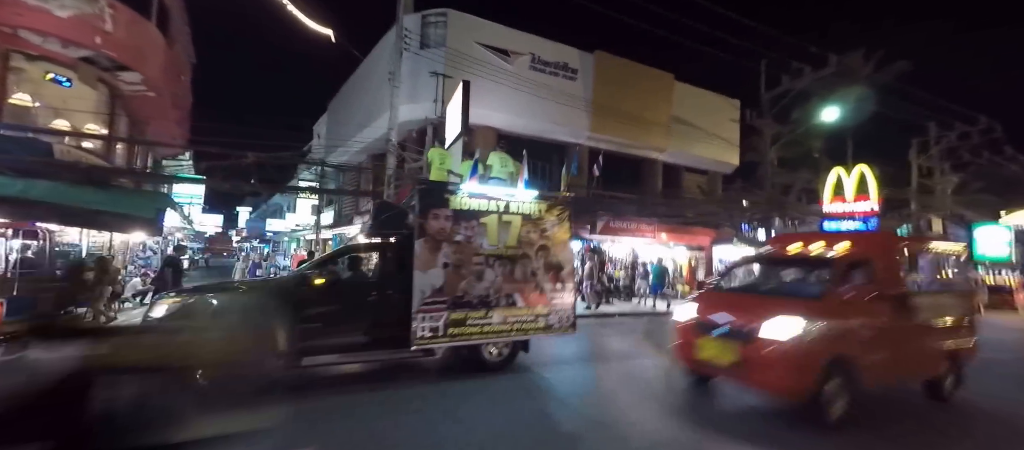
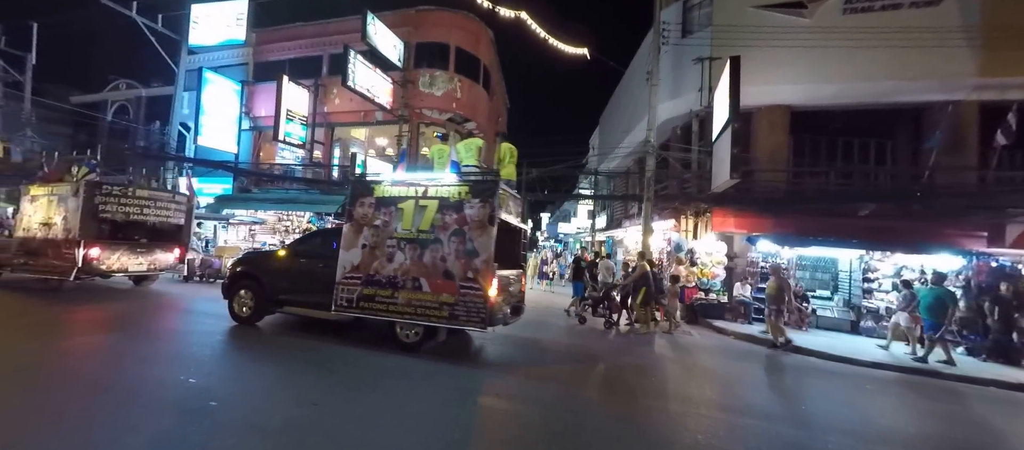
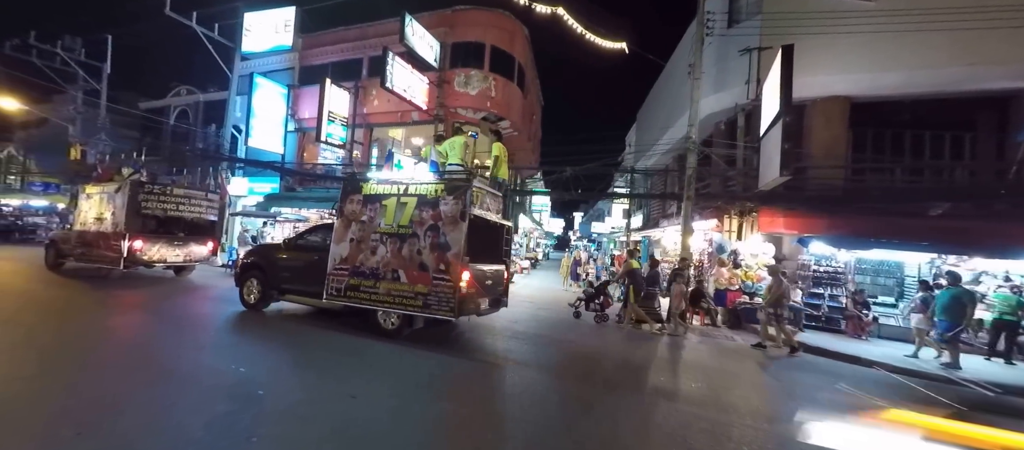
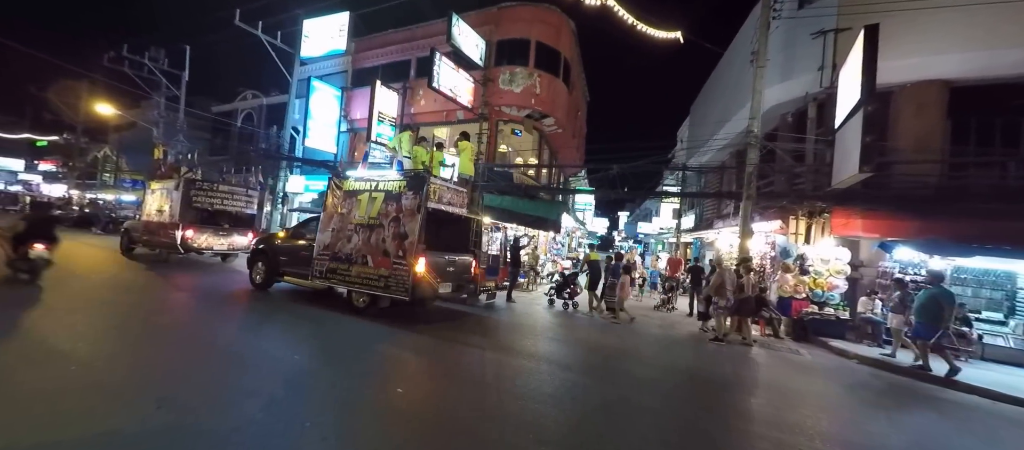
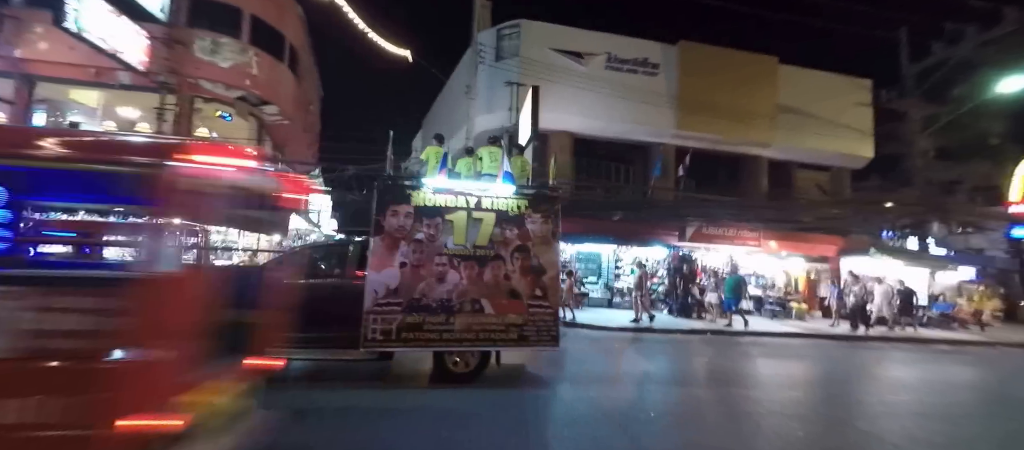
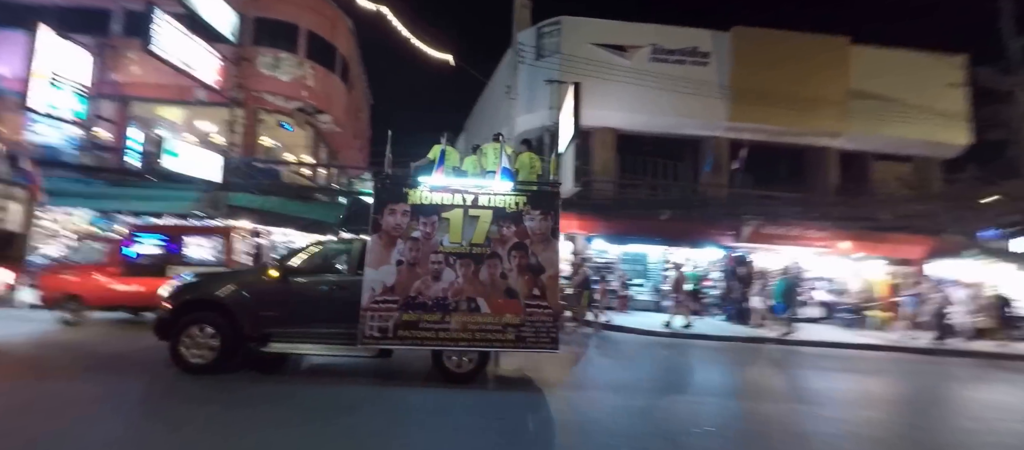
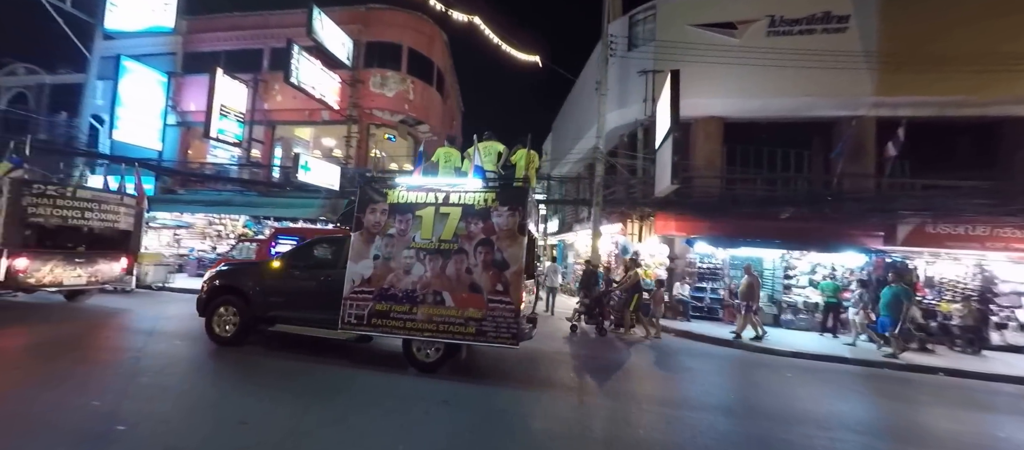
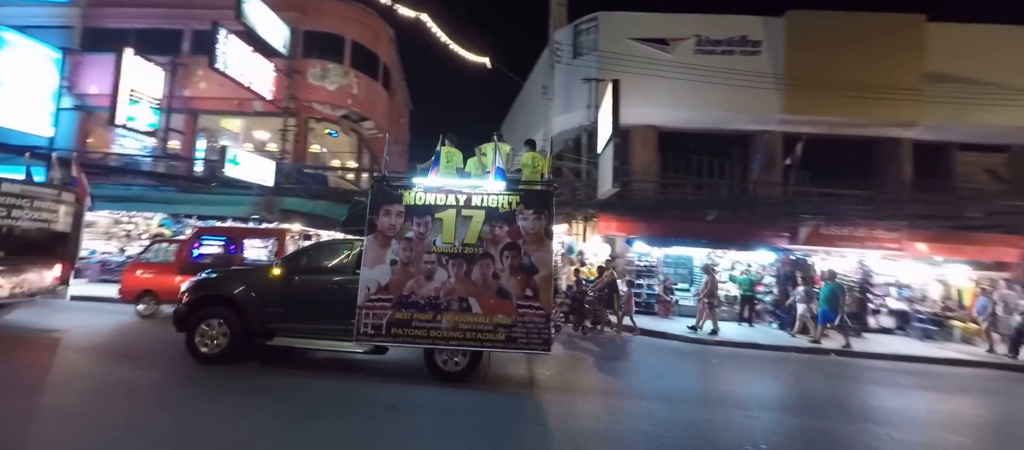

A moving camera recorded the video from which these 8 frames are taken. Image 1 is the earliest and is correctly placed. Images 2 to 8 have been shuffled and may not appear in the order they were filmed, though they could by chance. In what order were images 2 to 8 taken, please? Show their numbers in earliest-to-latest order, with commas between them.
5, 6, 8, 7, 2, 3, 4
